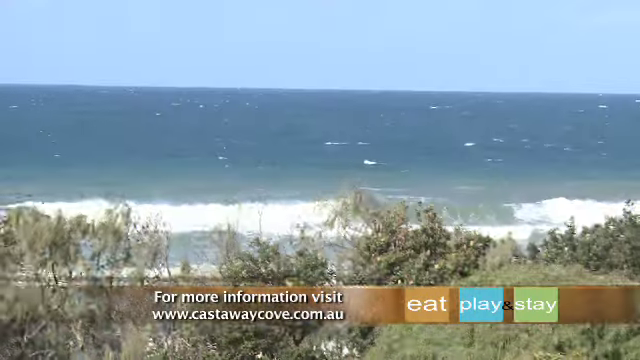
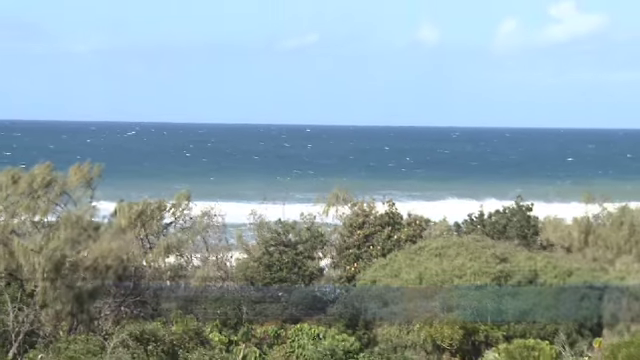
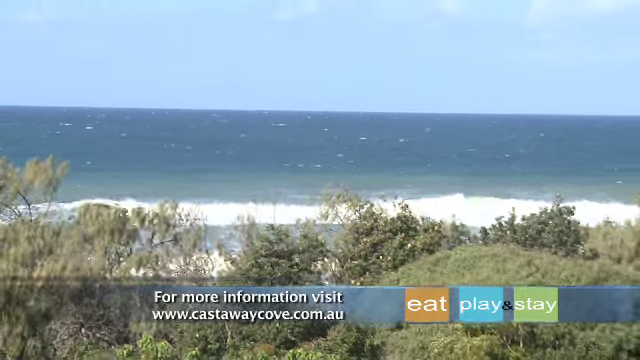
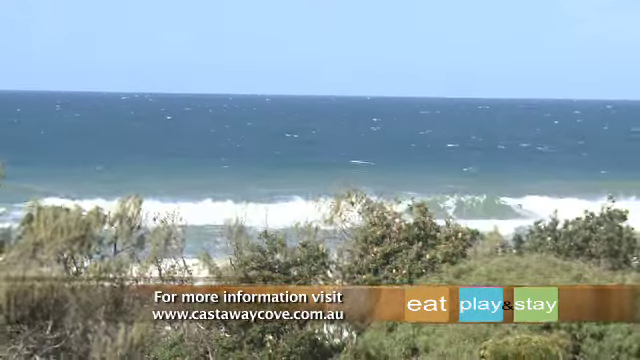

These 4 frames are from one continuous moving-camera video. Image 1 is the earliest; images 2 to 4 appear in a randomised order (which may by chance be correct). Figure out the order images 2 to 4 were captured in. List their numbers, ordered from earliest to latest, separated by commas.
4, 3, 2
